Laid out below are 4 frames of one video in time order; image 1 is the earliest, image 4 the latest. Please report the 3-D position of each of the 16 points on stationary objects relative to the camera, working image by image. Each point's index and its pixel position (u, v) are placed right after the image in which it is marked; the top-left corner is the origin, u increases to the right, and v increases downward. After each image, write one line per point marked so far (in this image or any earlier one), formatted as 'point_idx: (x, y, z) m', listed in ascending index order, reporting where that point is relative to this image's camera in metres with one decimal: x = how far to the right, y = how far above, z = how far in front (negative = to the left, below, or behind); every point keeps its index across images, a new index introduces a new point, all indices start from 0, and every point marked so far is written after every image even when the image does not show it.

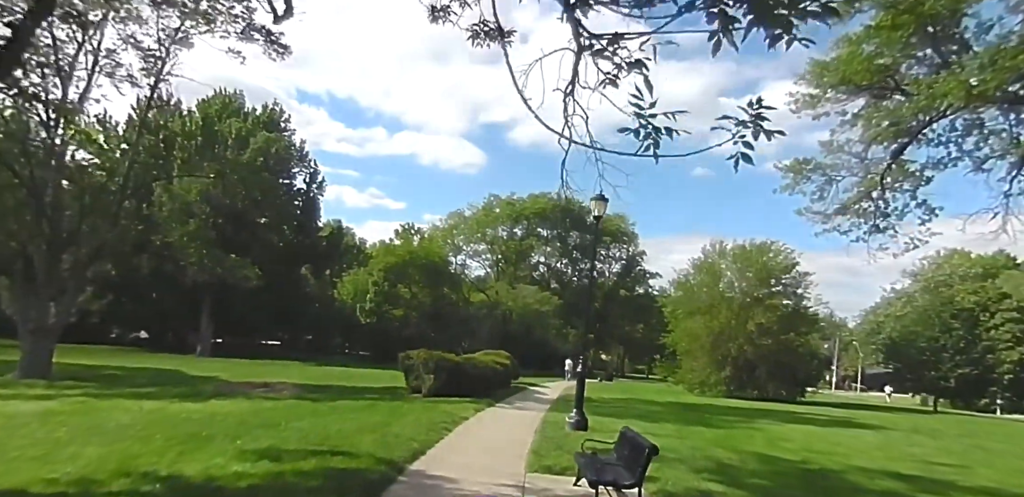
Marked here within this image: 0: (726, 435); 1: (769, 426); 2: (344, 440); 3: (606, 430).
0: (+4.6, -4.0, +14.4) m
1: (+6.7, -4.6, +17.4) m
2: (-2.4, -2.7, +9.5) m
3: (+1.9, -3.7, +13.6) m
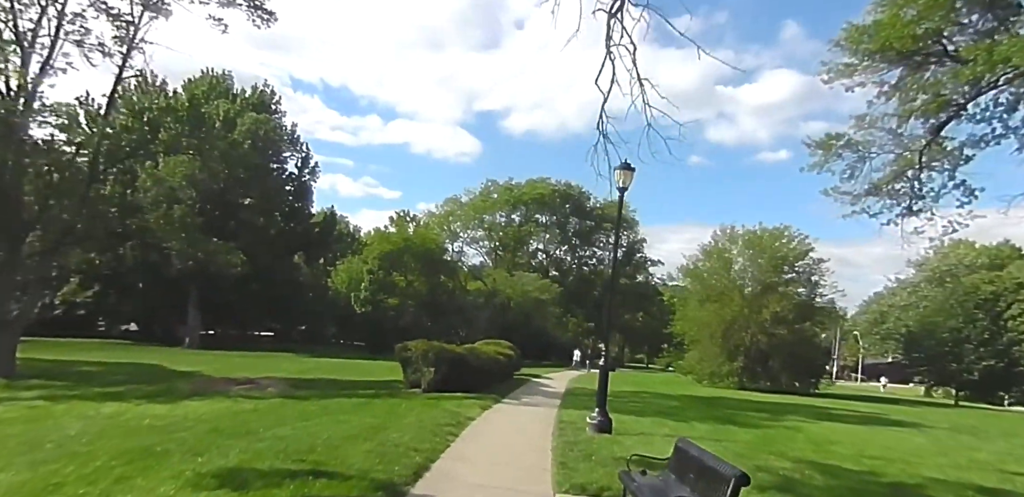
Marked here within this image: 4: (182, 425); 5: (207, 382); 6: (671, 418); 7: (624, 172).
0: (+4.9, -3.6, +12.8) m
1: (+6.9, -4.1, +15.8) m
2: (-2.1, -2.4, +7.8) m
3: (+2.2, -3.3, +11.9) m
4: (-4.9, -2.6, +10.0) m
5: (-7.8, -3.4, +17.1) m
6: (+3.5, -3.8, +14.7) m
7: (+2.0, +1.4, +12.0) m
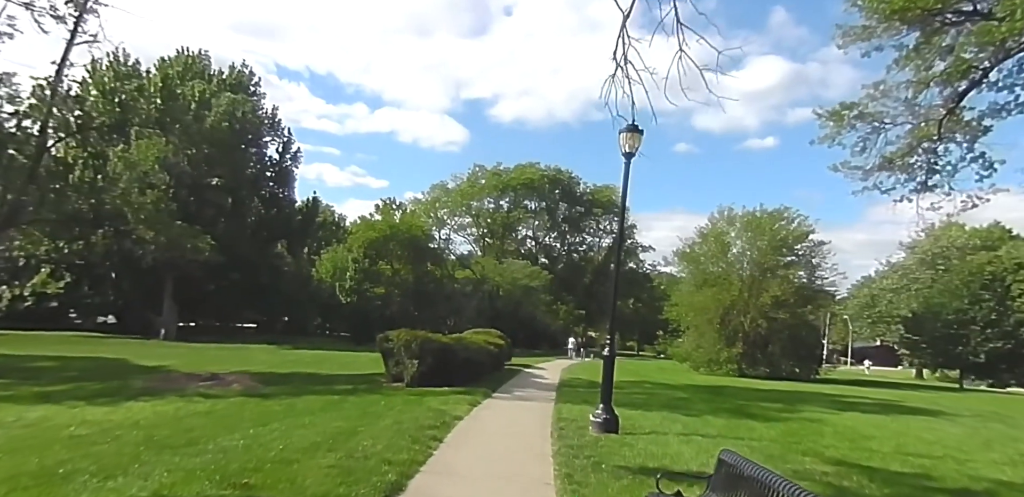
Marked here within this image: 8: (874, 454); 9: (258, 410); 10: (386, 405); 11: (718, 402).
0: (+4.7, -3.1, +11.4) m
1: (+6.7, -3.6, +14.5) m
2: (-2.2, -2.1, +6.2) m
3: (+2.1, -2.8, +10.5) m
4: (-5.0, -2.3, +8.4) m
5: (-8.0, -3.0, +15.4) m
6: (+3.4, -3.3, +13.3) m
7: (+1.9, +1.8, +10.5) m
8: (+5.3, -3.0, +9.8) m
9: (-4.1, -2.6, +10.8) m
10: (-2.3, -2.8, +11.9) m
11: (+4.9, -3.7, +15.9) m
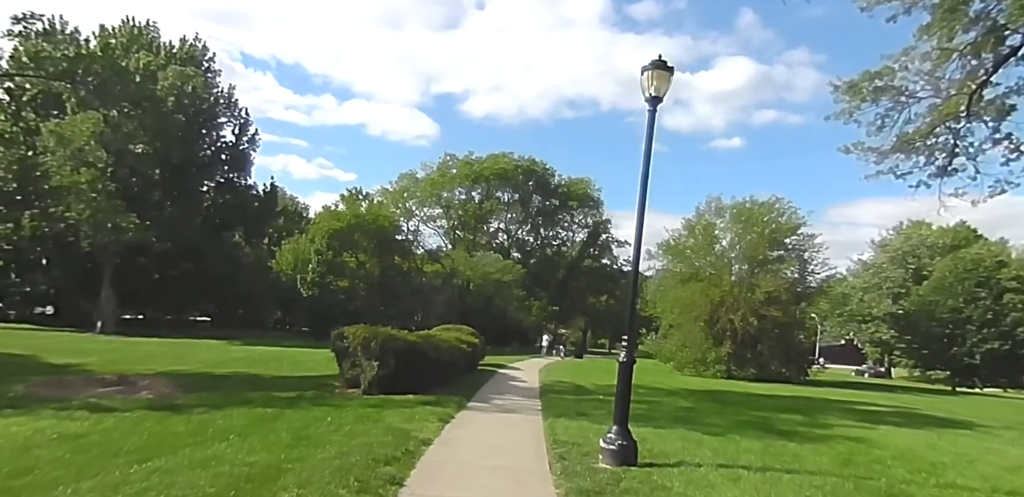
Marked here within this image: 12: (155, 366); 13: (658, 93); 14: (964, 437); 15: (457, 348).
0: (+4.5, -2.8, +9.1) m
1: (+6.4, -3.3, +12.2) m
2: (-2.1, -1.7, +3.6) m
3: (+1.9, -2.5, +8.0) m
4: (-5.1, -1.9, +5.6) m
5: (-8.4, -2.5, +12.5) m
6: (+3.1, -3.0, +10.9) m
7: (+1.7, +2.1, +8.0) m
8: (+5.1, -2.8, +7.5) m
9: (-4.3, -2.2, +8.0) m
10: (-2.5, -2.4, +9.3) m
11: (+4.5, -3.4, +13.6) m
12: (-9.3, -3.1, +17.4) m
13: (+1.7, +1.9, +7.9) m
14: (+8.7, -3.6, +12.9) m
15: (-1.4, -2.6, +17.3) m
